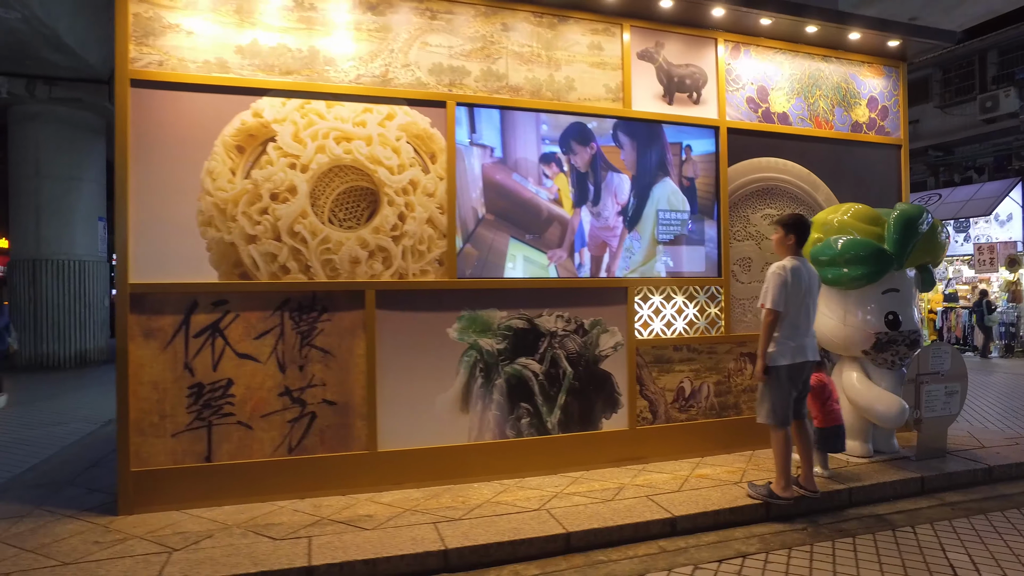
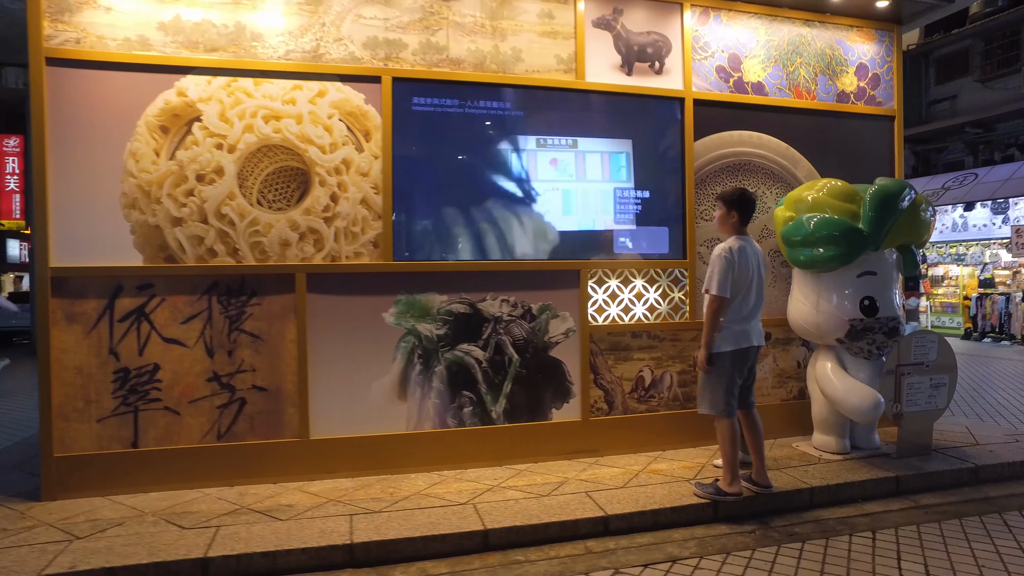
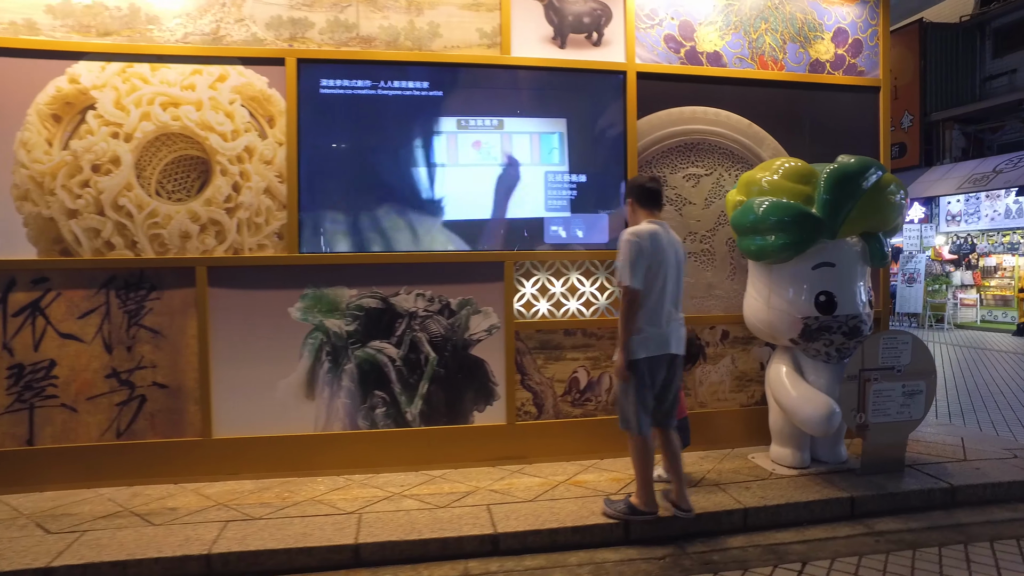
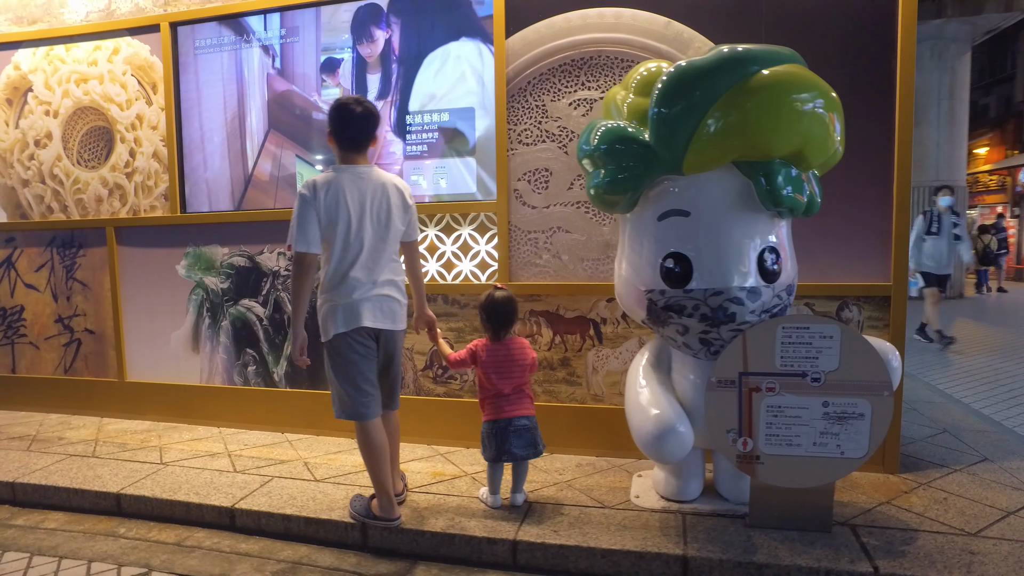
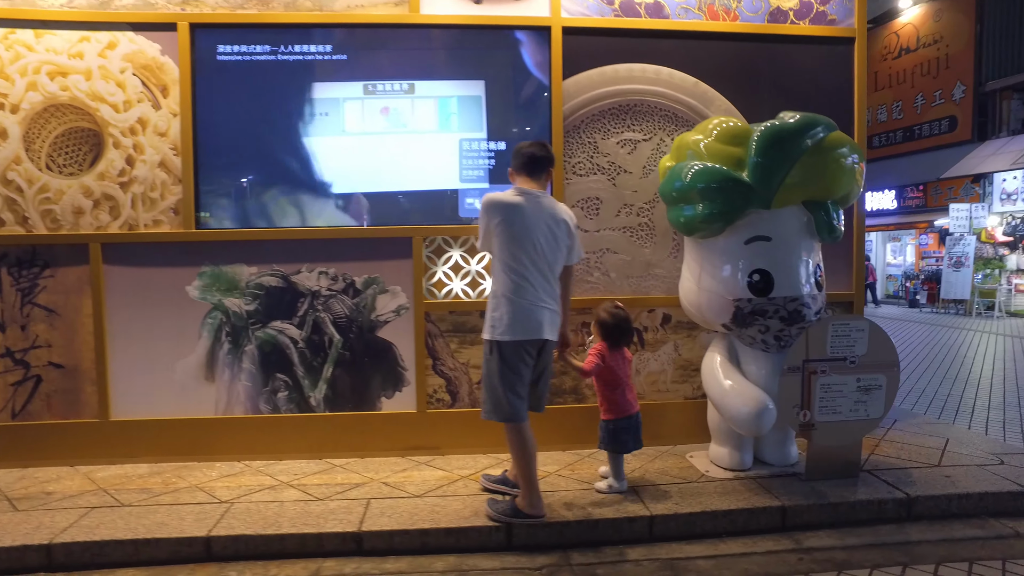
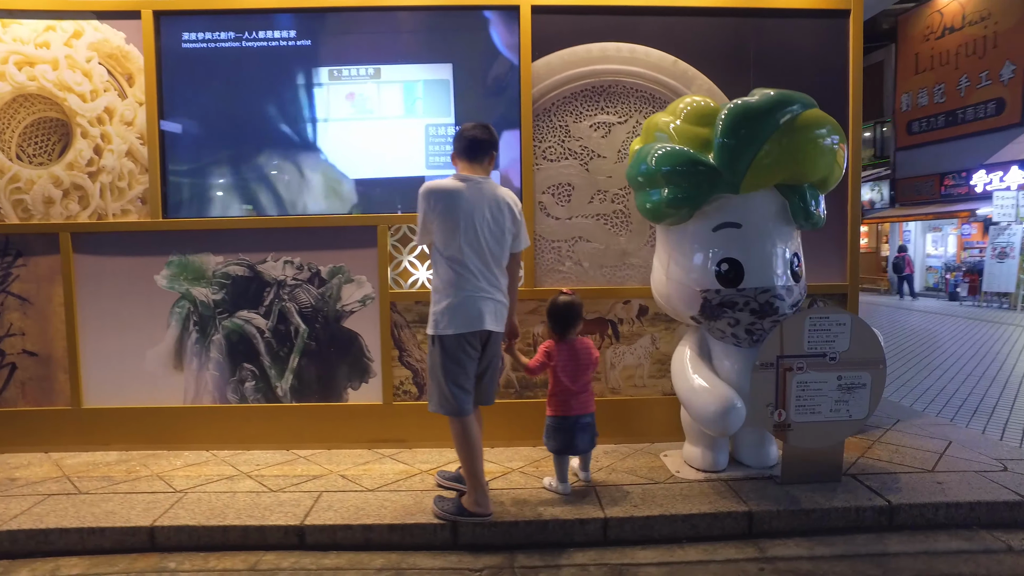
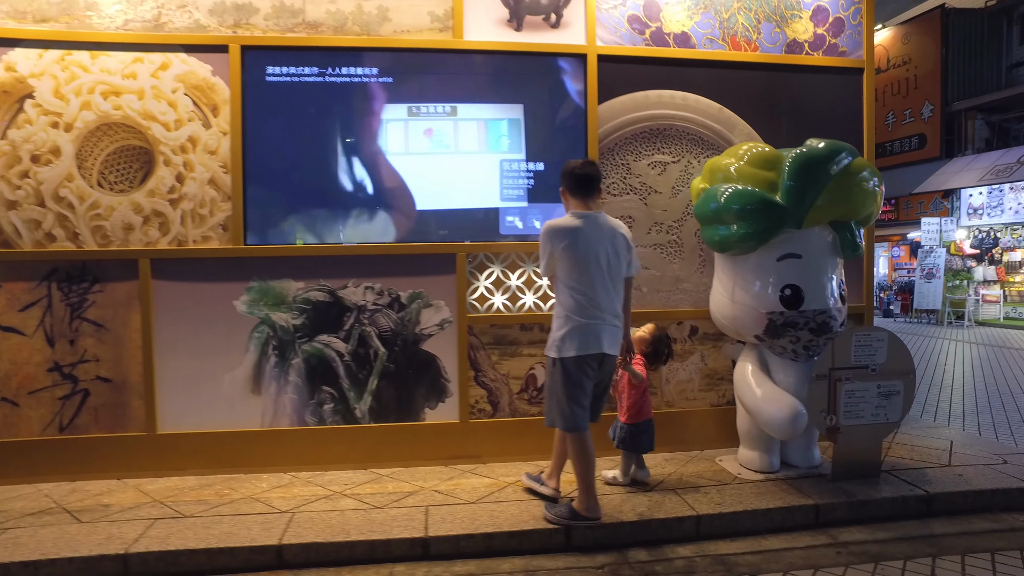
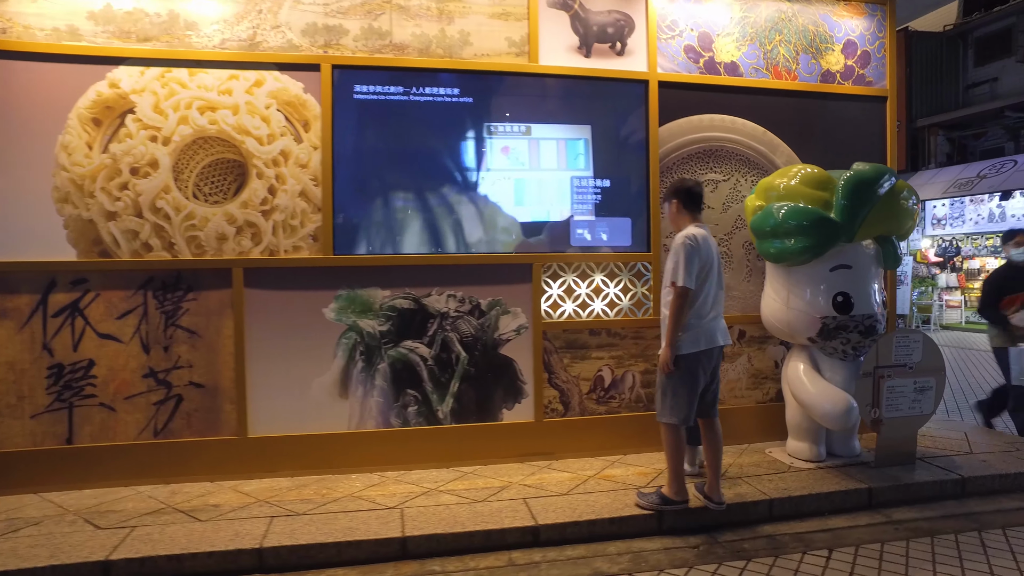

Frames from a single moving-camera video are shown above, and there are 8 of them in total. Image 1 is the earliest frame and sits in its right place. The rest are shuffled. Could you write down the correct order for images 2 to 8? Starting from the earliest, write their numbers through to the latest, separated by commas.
2, 8, 3, 7, 5, 6, 4
